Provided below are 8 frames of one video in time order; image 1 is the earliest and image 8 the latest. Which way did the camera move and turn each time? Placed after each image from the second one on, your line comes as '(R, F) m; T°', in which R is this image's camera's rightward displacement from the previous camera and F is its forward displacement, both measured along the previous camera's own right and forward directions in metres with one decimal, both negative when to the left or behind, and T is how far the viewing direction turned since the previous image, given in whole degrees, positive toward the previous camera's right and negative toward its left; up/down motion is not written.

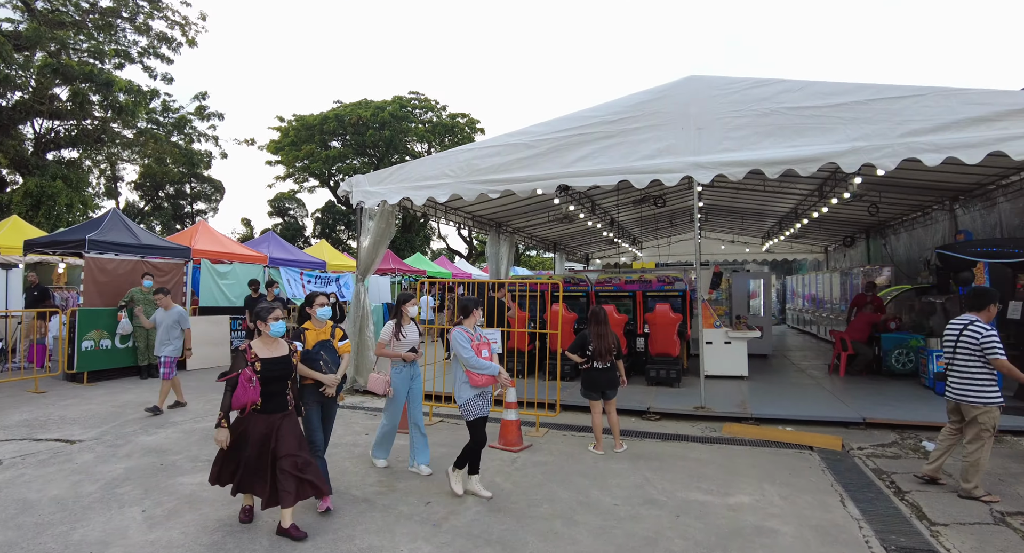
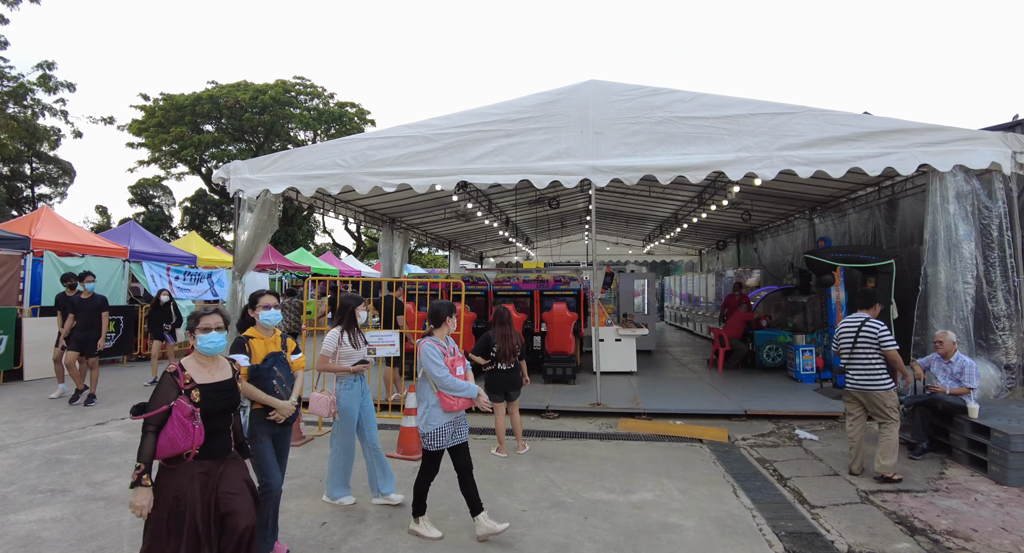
(-0.1, +0.3) m; +12°
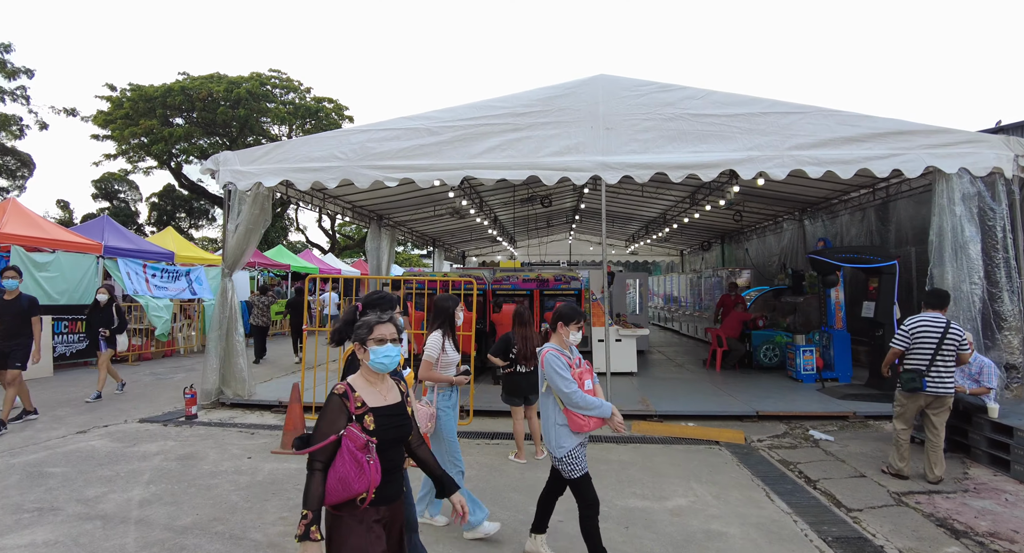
(-0.4, +0.2) m; +3°
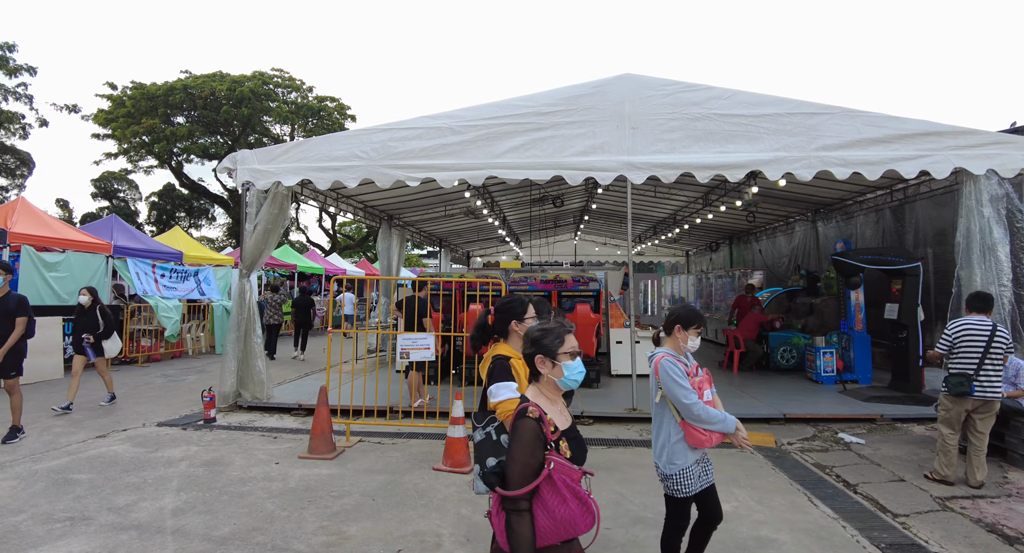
(-0.3, +0.1) m; 0°
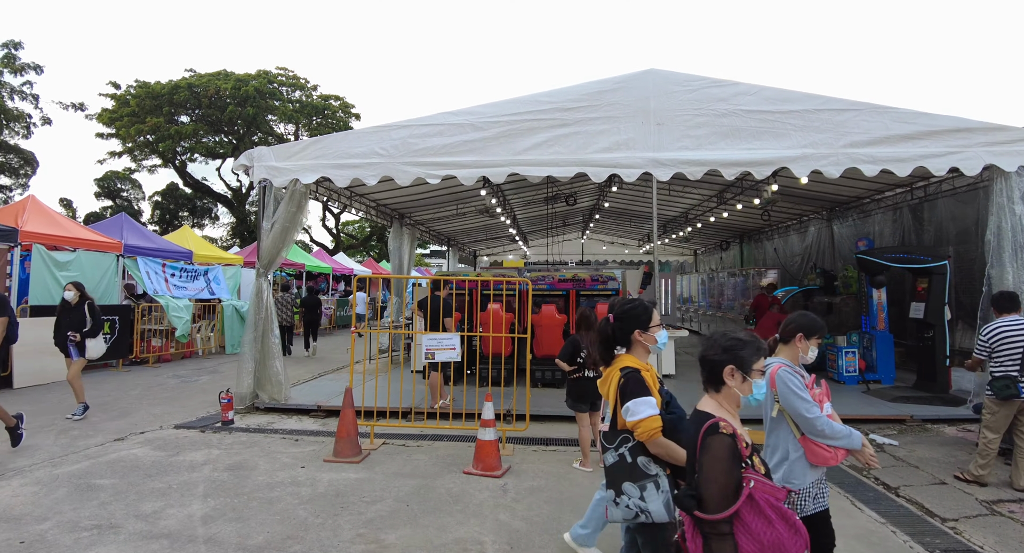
(-0.3, +0.1) m; 0°
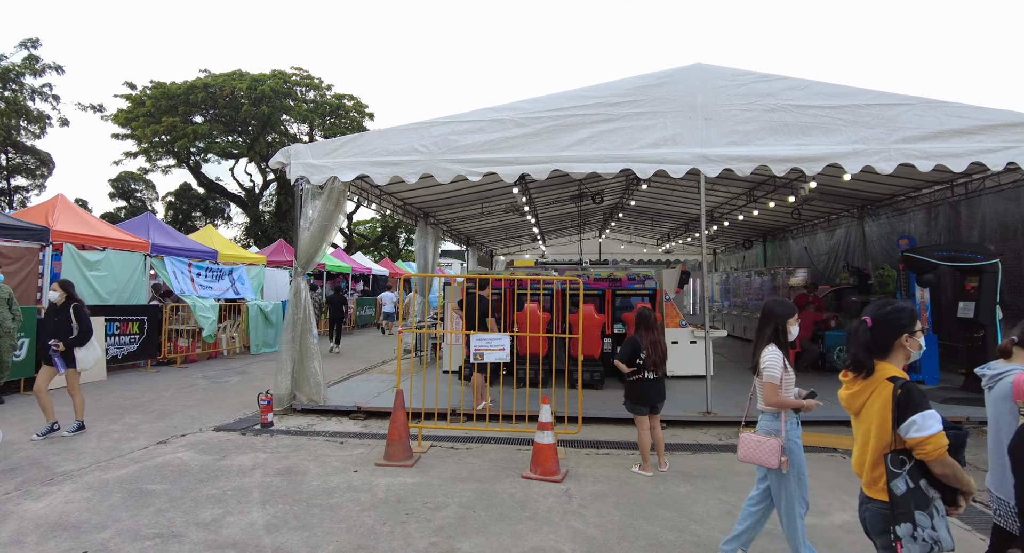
(-0.5, +0.1) m; 0°
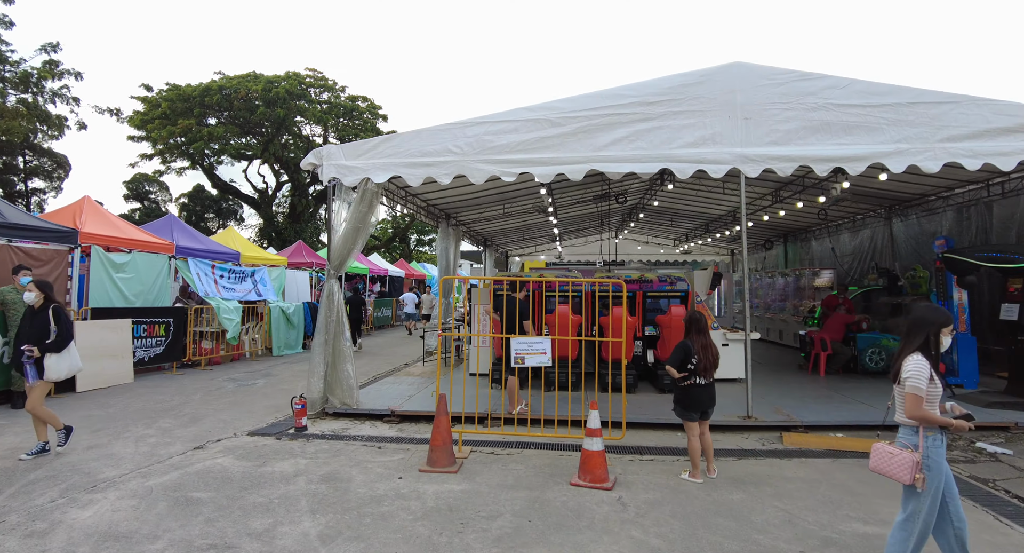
(-0.3, +0.1) m; -1°
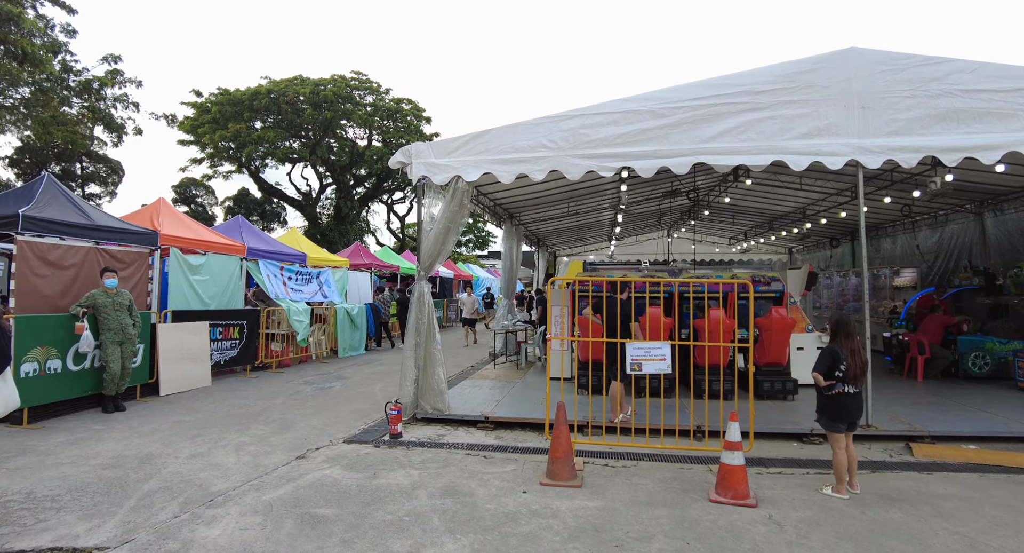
(-0.8, +0.2) m; -3°
